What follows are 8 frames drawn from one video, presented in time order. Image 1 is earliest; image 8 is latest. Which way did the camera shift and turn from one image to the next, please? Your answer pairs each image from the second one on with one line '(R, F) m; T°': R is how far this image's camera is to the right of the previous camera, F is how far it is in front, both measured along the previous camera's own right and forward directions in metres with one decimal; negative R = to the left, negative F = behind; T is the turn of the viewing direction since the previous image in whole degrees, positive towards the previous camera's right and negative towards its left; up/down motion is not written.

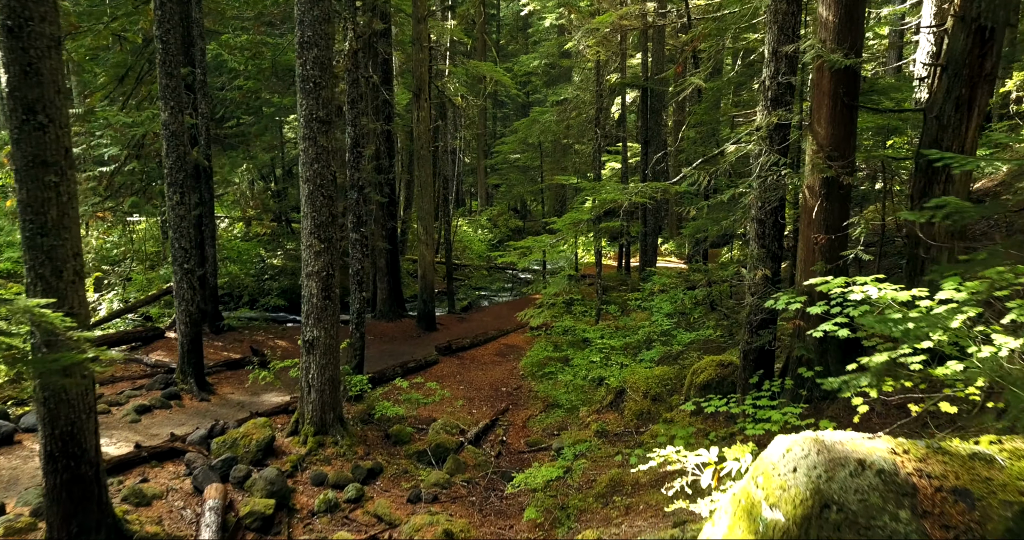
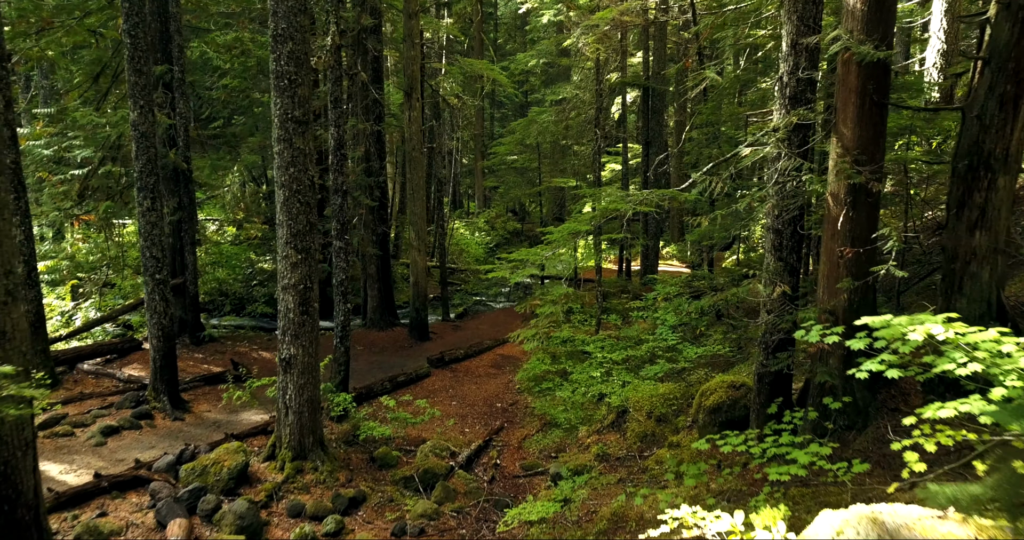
(+0.1, +0.6) m; 0°
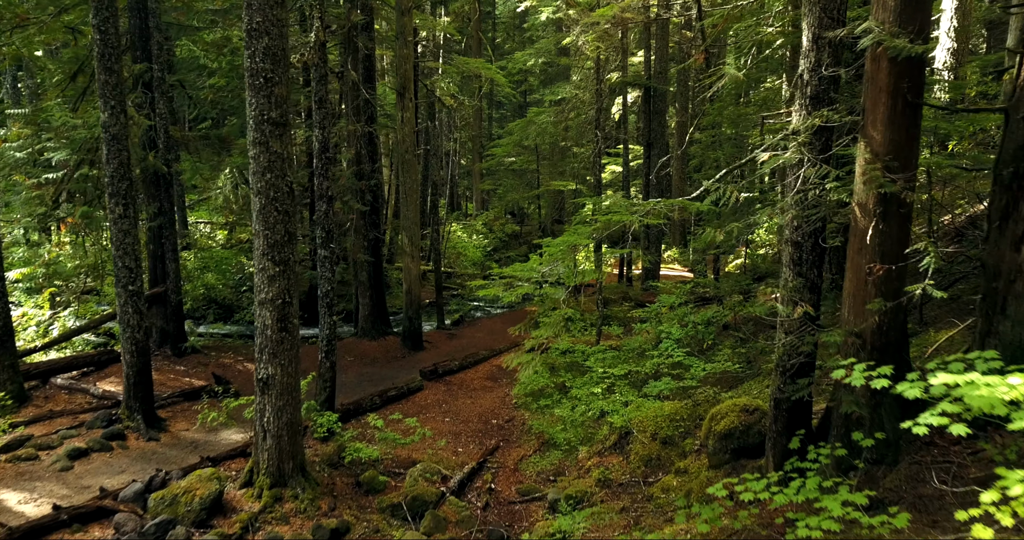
(+0.1, +0.5) m; 0°
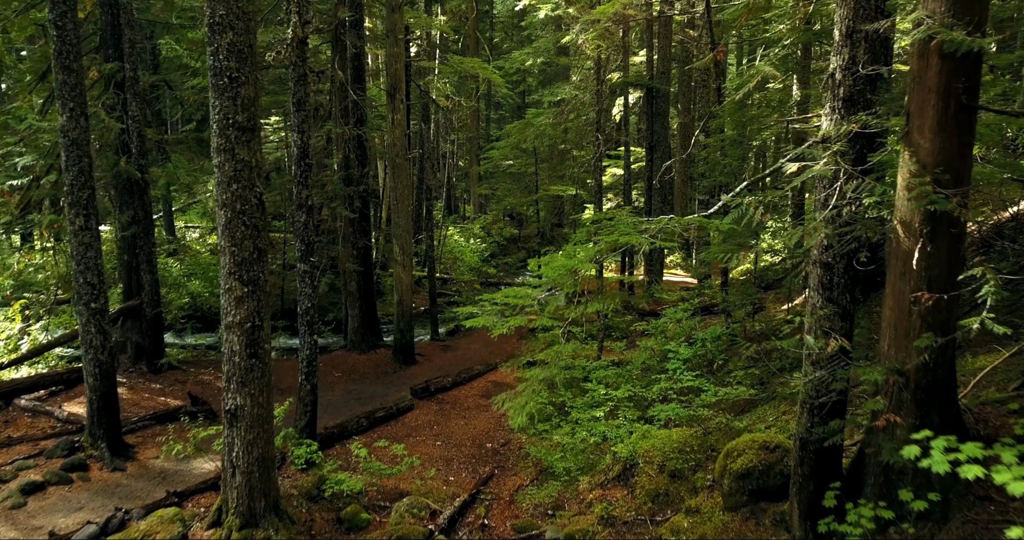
(+0.1, +0.6) m; 0°
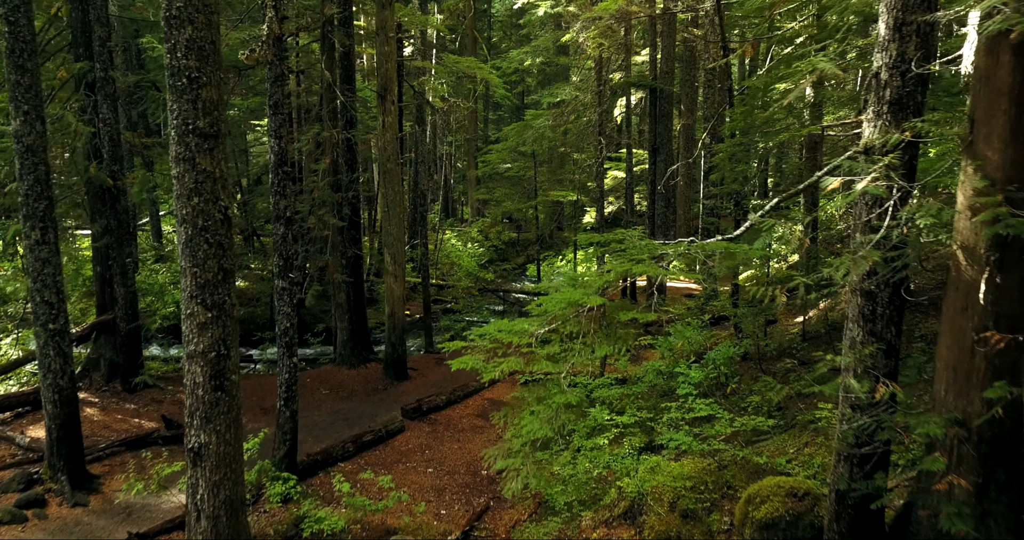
(0.0, +0.6) m; 0°
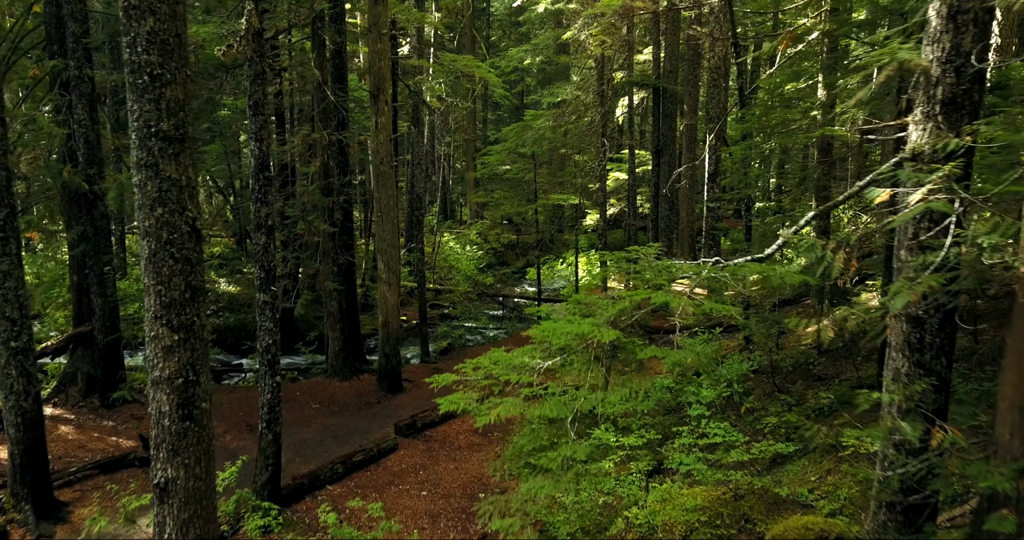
(0.0, +0.5) m; 0°
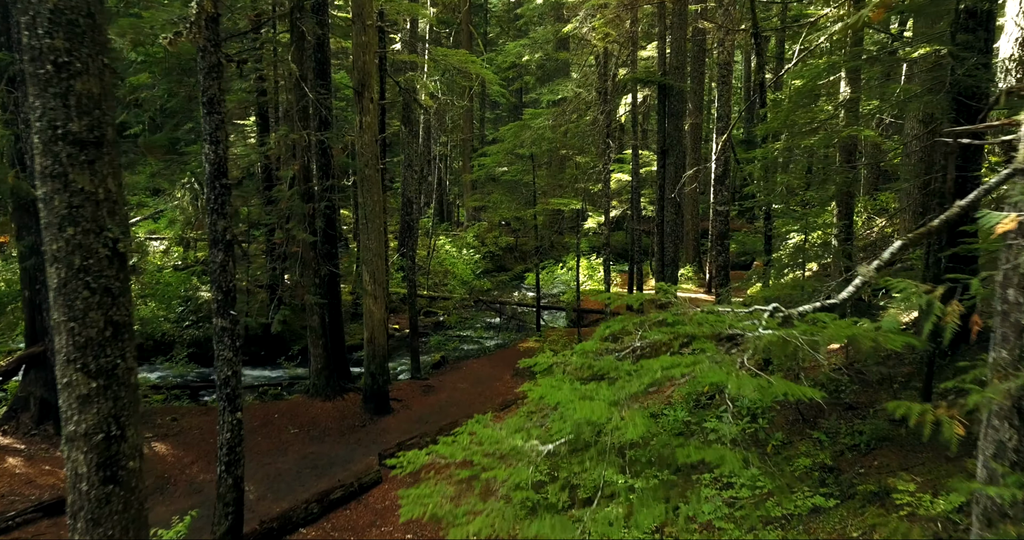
(+0.1, +0.8) m; 0°
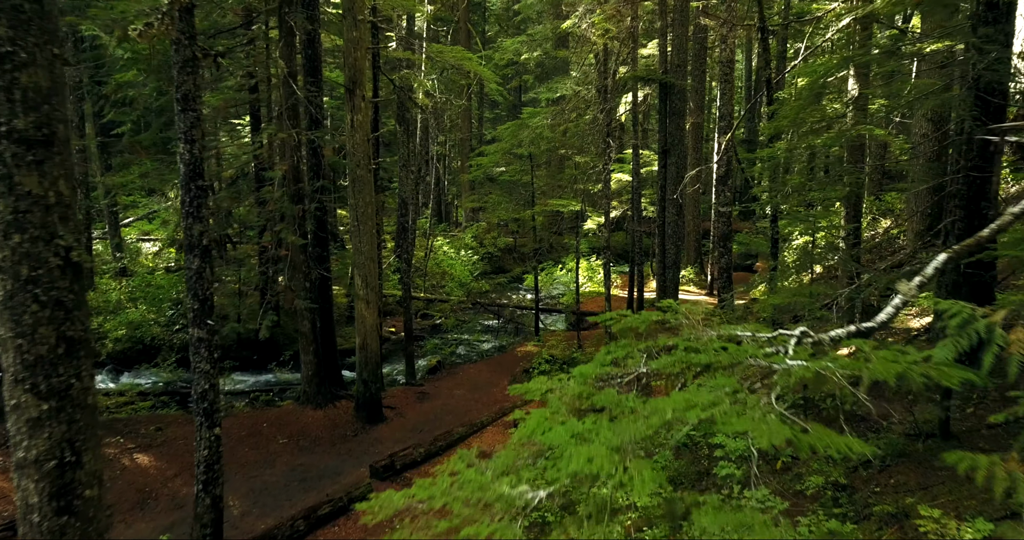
(+0.1, +0.3) m; 0°
